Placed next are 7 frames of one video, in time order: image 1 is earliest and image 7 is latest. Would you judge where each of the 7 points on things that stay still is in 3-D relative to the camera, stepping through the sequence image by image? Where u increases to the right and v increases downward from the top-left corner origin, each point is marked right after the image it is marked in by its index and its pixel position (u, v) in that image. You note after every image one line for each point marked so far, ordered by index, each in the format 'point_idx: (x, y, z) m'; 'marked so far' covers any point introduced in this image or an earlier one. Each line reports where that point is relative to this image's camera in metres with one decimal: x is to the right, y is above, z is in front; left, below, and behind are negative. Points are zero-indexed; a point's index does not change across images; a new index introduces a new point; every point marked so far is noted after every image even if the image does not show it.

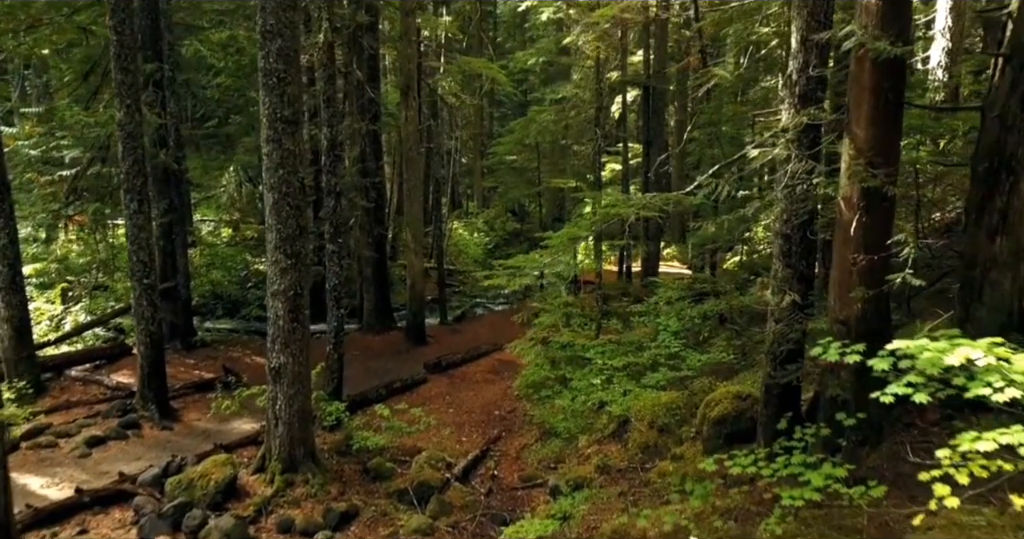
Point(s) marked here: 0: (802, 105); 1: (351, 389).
0: (+2.6, +1.5, +6.7) m
1: (-2.9, -2.1, +13.1) m
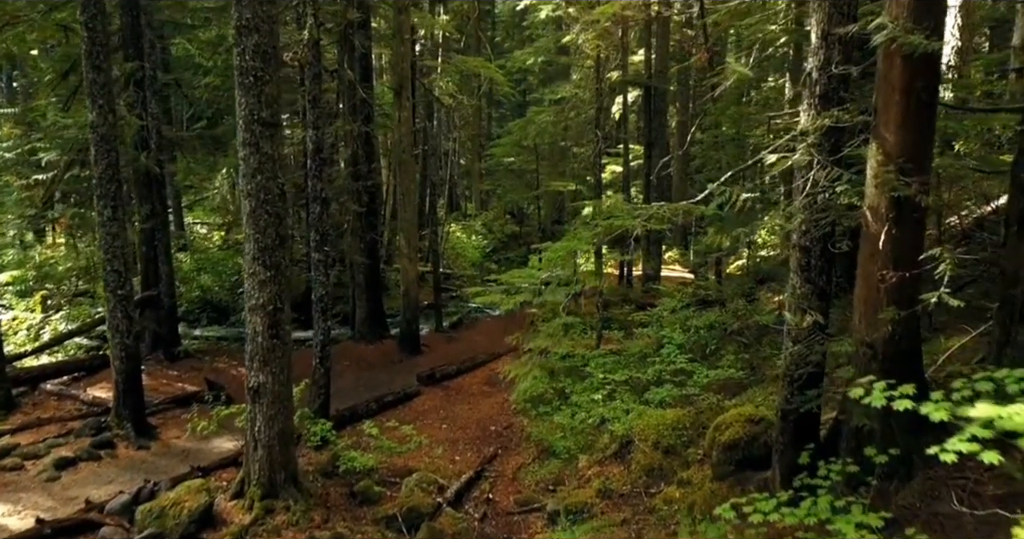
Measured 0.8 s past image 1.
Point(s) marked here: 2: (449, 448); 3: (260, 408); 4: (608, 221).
0: (+2.5, +1.3, +6.1) m
1: (-2.9, -2.2, +12.5) m
2: (-0.9, -2.6, +11.1) m
3: (-2.8, -1.5, +8.3) m
4: (+1.0, +0.5, +8.2) m
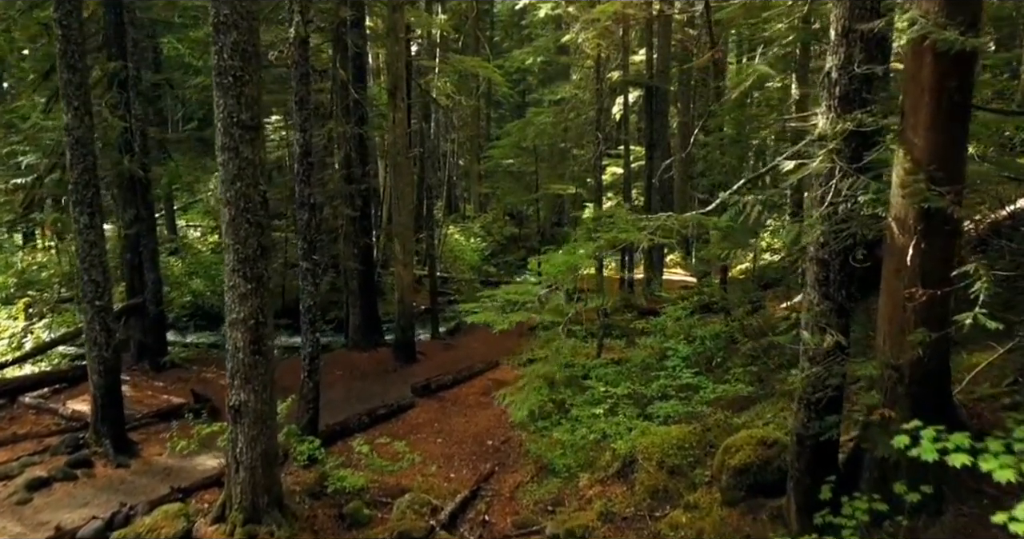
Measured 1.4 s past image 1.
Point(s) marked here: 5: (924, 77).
0: (+2.5, +1.2, +5.7) m
1: (-3.0, -2.4, +12.1) m
2: (-1.0, -2.8, +10.6) m
3: (-2.8, -1.6, +7.8) m
4: (+1.0, +0.4, +7.8) m
5: (+2.8, +1.3, +5.1) m
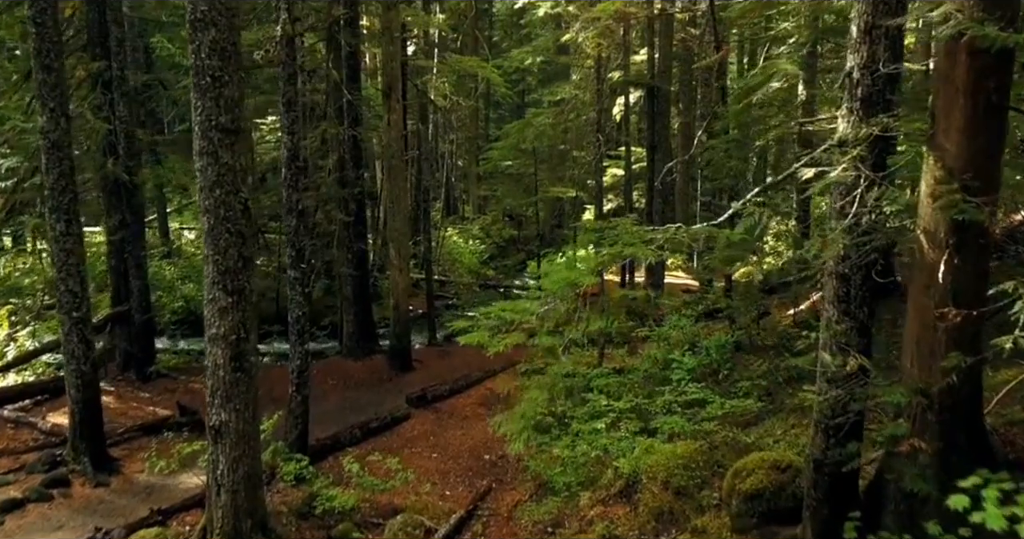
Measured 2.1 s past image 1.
0: (+2.5, +1.1, +5.2) m
1: (-3.0, -2.5, +11.6) m
2: (-1.0, -2.9, +10.2) m
3: (-2.8, -1.8, +7.4) m
4: (+1.0, +0.3, +7.3) m
5: (+2.8, +1.2, +4.7) m
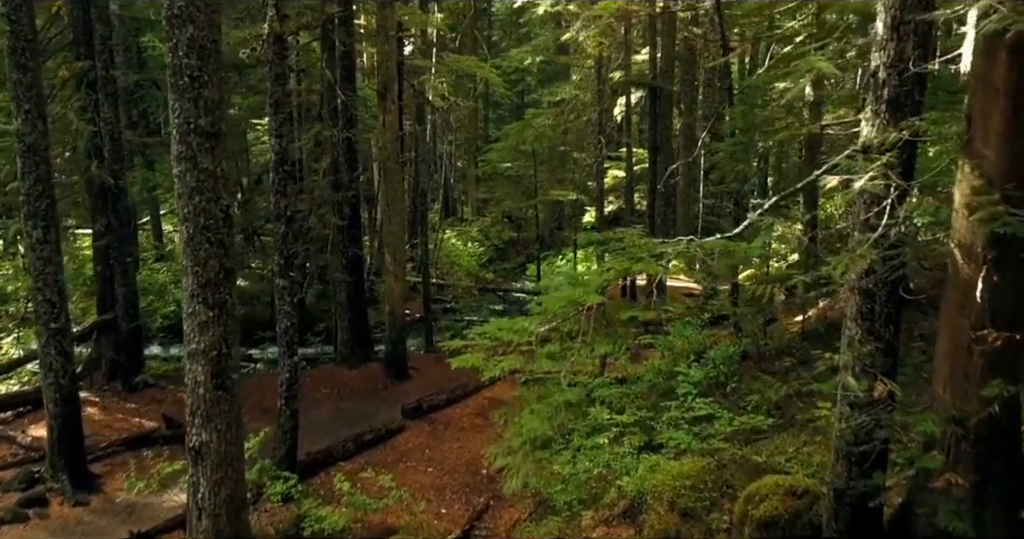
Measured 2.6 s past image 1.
0: (+2.5, +1.0, +4.8) m
1: (-3.0, -2.6, +11.2) m
2: (-1.0, -3.0, +9.8) m
3: (-2.9, -1.9, +7.0) m
4: (+1.0, +0.2, +6.9) m
5: (+2.8, +1.1, +4.3) m
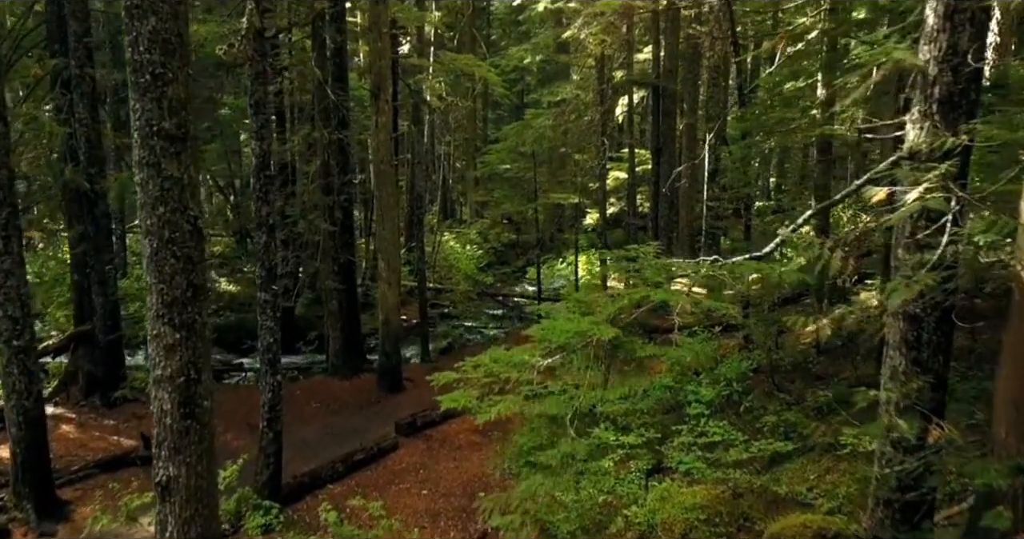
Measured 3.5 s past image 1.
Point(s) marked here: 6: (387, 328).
0: (+2.4, +0.9, +4.2) m
1: (-3.0, -2.7, +10.6) m
2: (-1.0, -3.1, +9.1) m
3: (-2.9, -2.0, +6.4) m
4: (+1.0, 0.0, +6.3) m
5: (+2.8, +1.0, +3.7) m
6: (-2.4, -1.1, +14.1) m
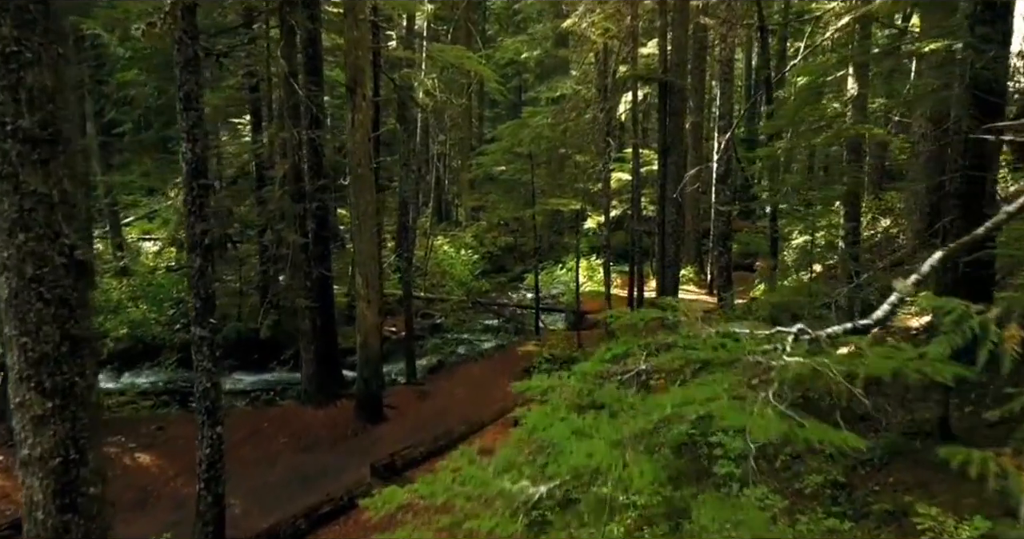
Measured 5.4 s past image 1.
0: (+2.3, +0.6, +2.7) m
1: (-3.1, -3.0, +9.1) m
2: (-1.1, -3.4, +7.6) m
3: (-3.0, -2.3, +4.8) m
4: (+0.9, -0.2, +4.8) m
5: (+2.7, +0.7, +2.2) m
6: (-2.5, -1.3, +12.6) m
